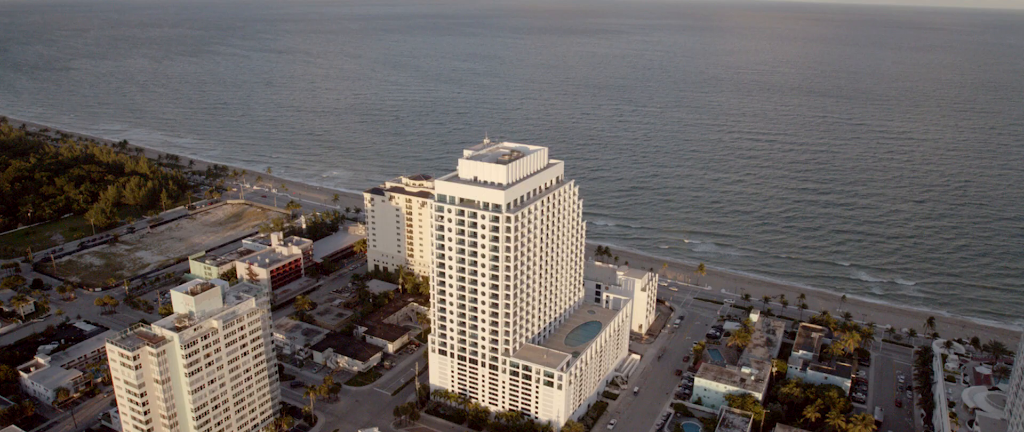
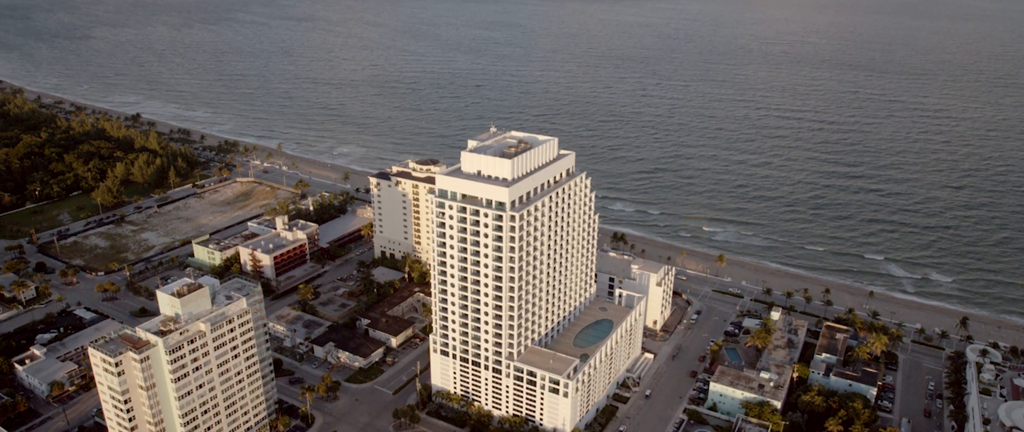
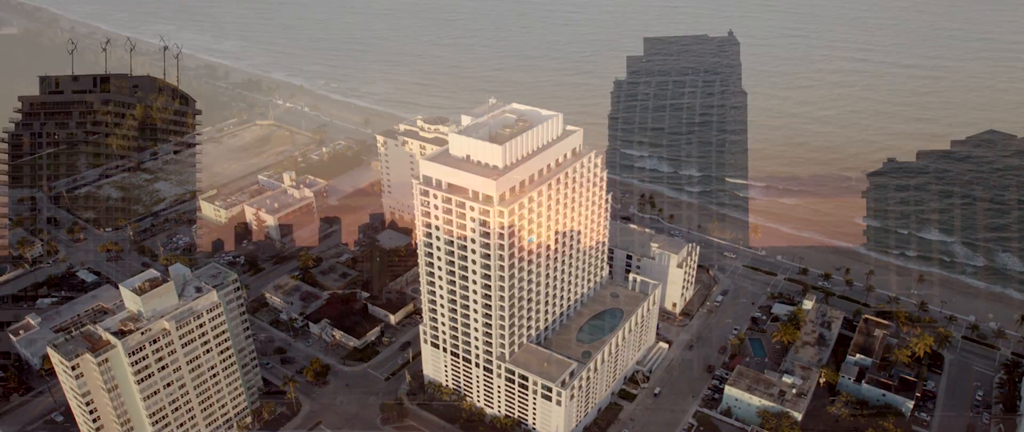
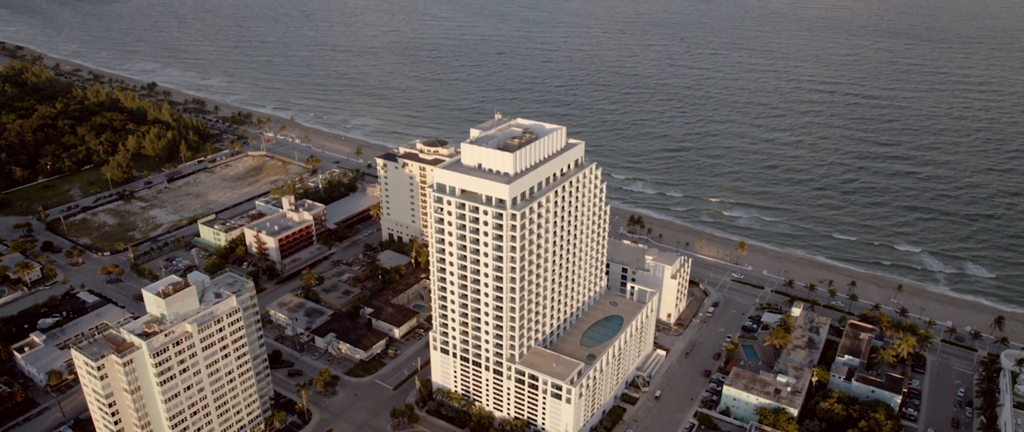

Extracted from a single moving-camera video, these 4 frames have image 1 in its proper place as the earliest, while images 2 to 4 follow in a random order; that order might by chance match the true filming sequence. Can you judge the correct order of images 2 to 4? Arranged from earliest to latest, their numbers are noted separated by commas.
2, 4, 3
